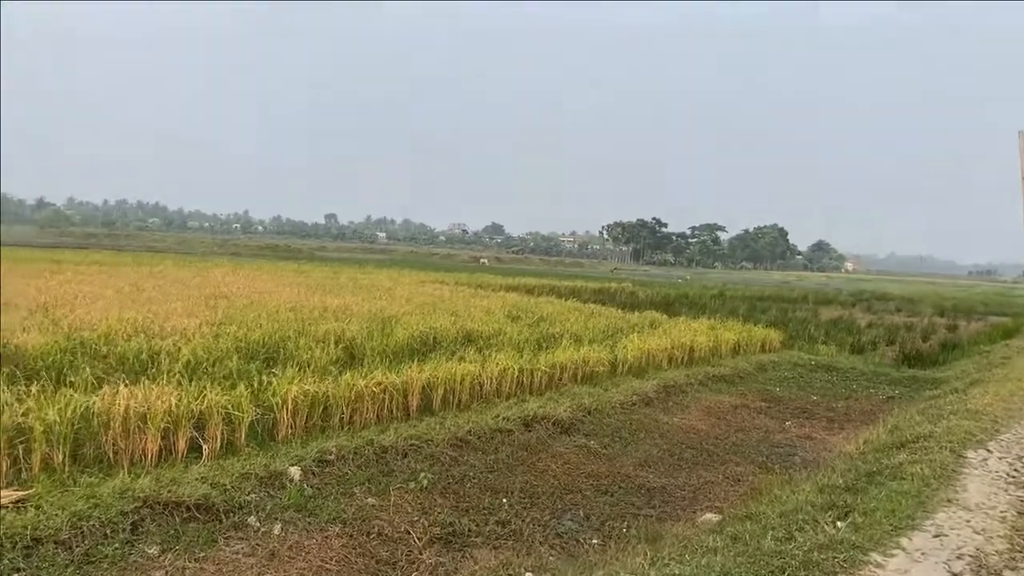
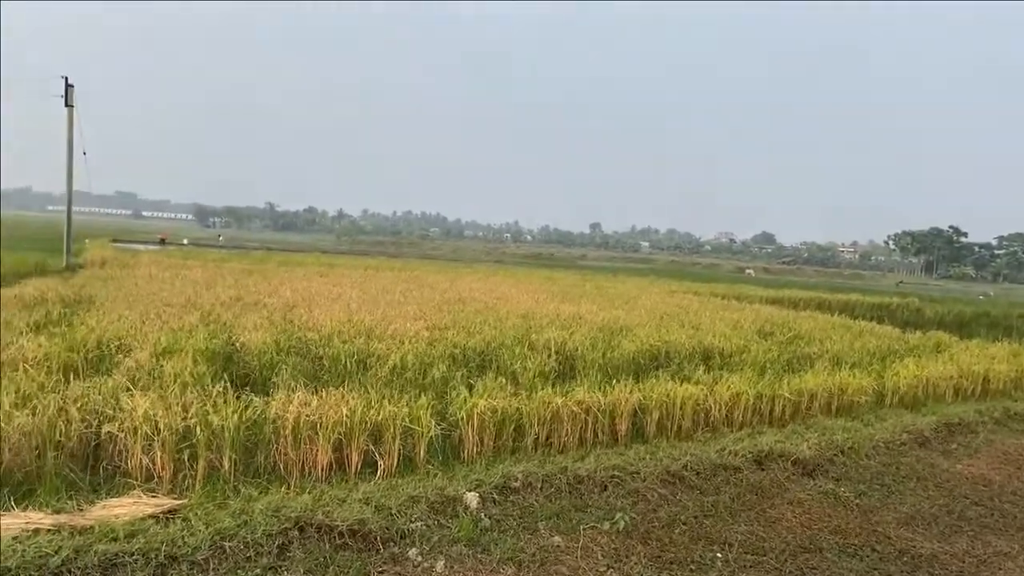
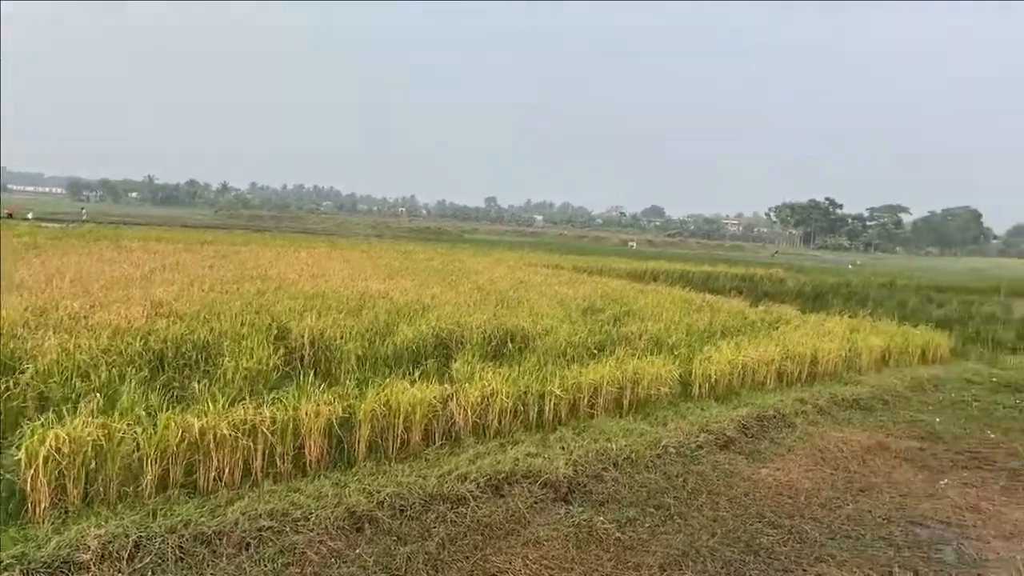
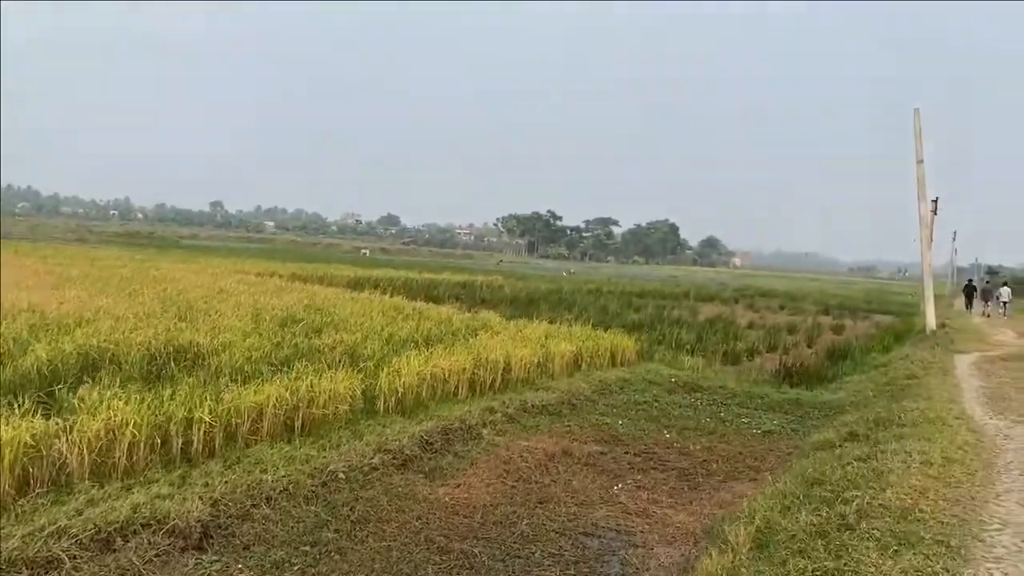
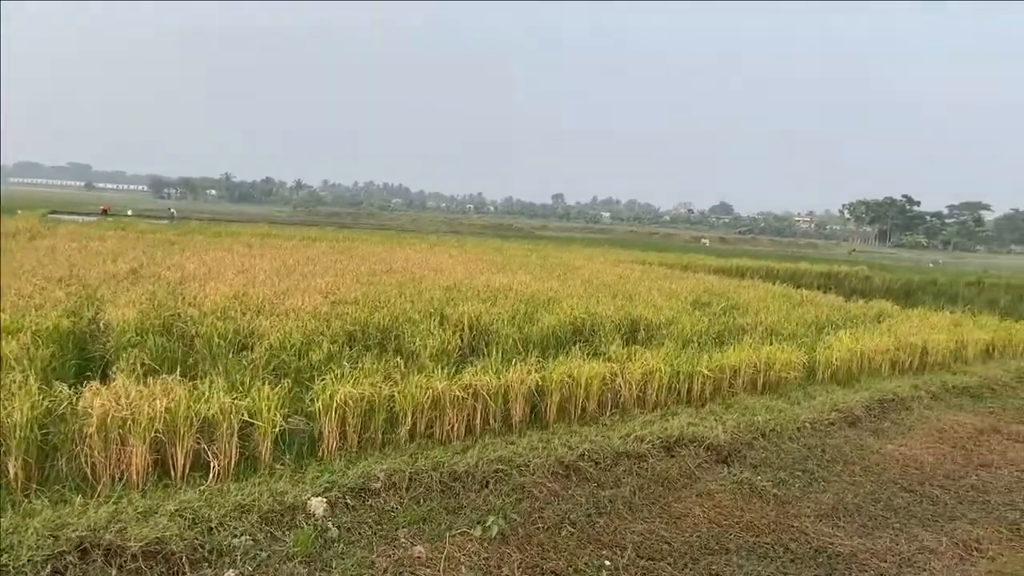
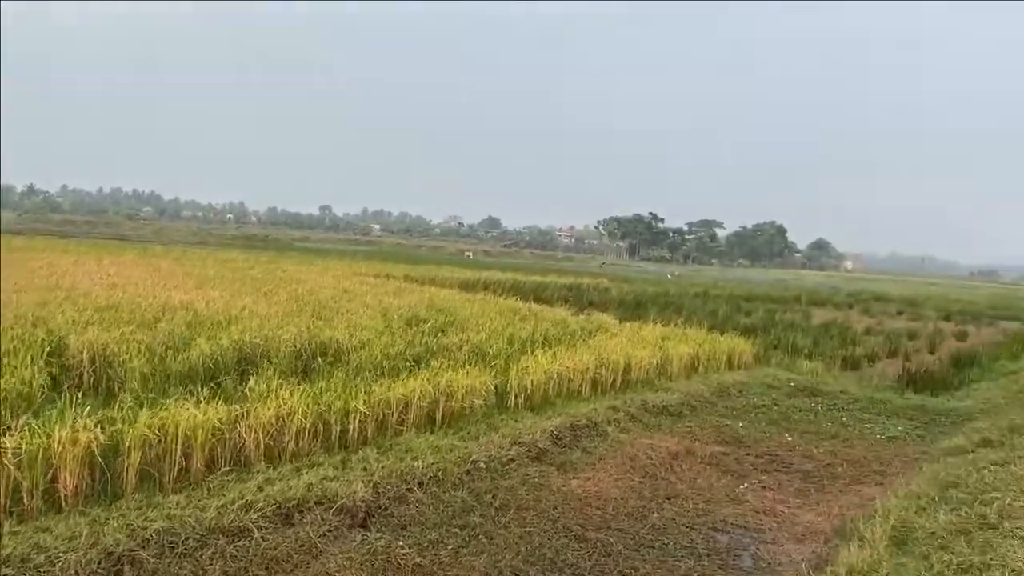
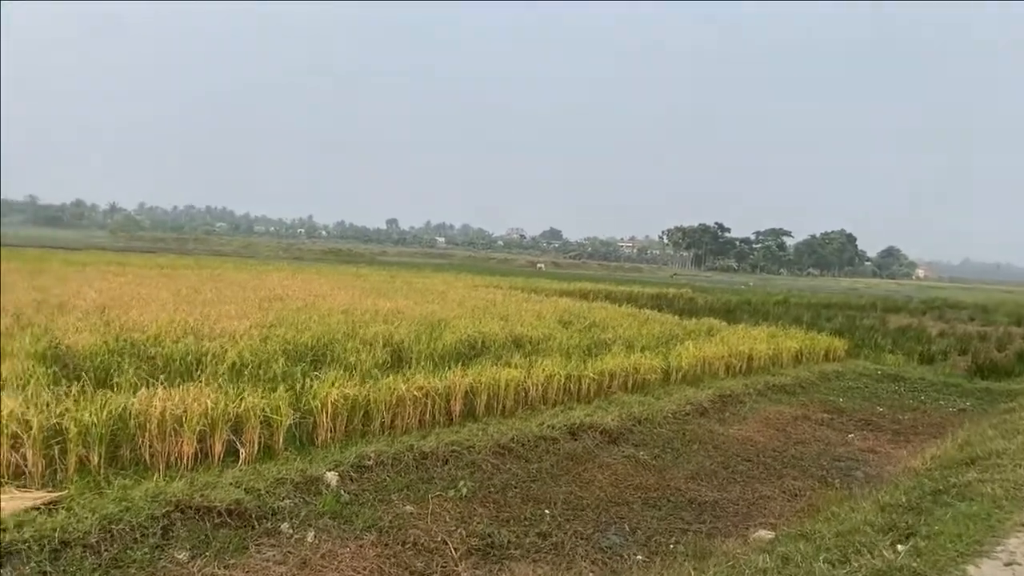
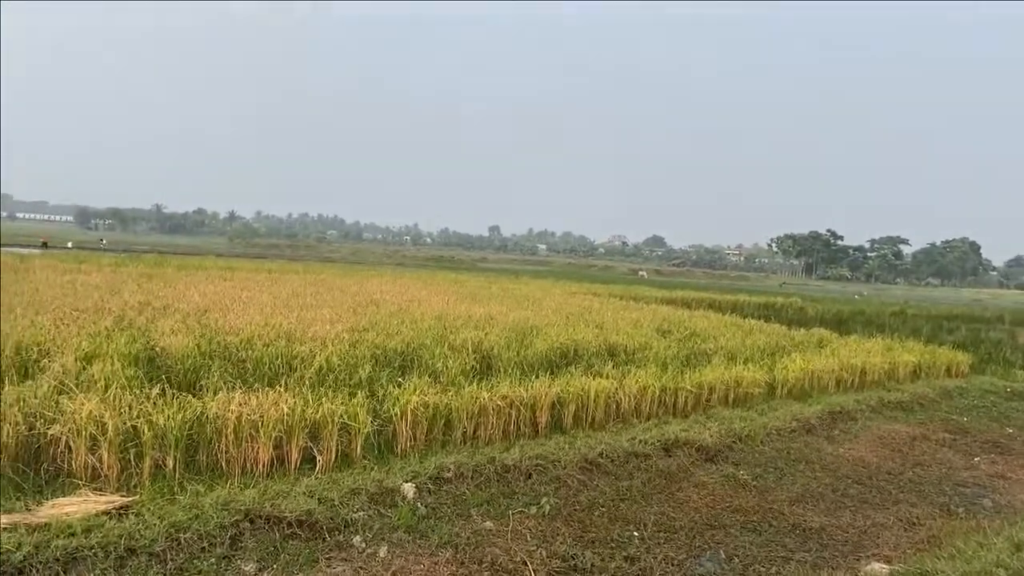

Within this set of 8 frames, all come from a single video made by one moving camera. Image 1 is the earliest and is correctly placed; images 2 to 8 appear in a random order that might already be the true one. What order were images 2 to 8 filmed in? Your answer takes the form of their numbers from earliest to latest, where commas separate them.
7, 8, 2, 5, 3, 6, 4
